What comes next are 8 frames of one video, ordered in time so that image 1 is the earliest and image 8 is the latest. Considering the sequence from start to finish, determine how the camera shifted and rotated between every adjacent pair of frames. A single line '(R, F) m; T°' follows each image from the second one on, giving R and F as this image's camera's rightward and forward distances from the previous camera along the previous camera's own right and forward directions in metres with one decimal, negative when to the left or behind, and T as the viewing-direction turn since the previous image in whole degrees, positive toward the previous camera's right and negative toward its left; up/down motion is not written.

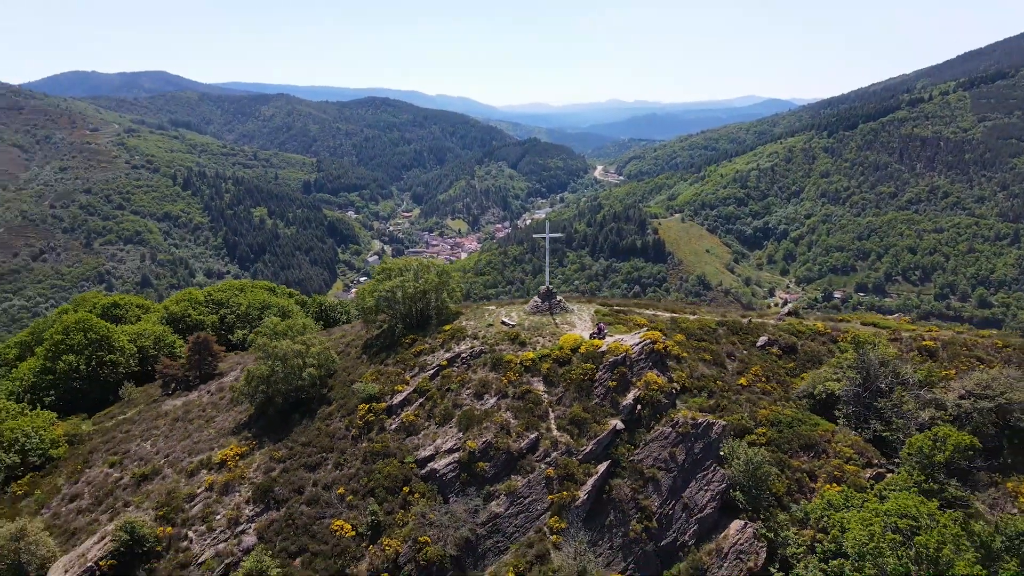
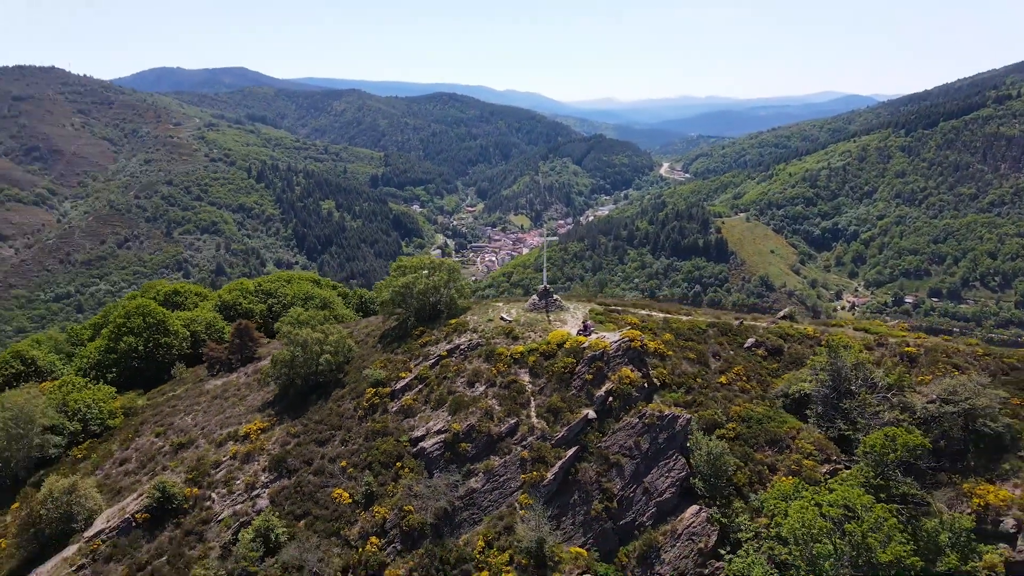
(+2.0, -1.7) m; -5°
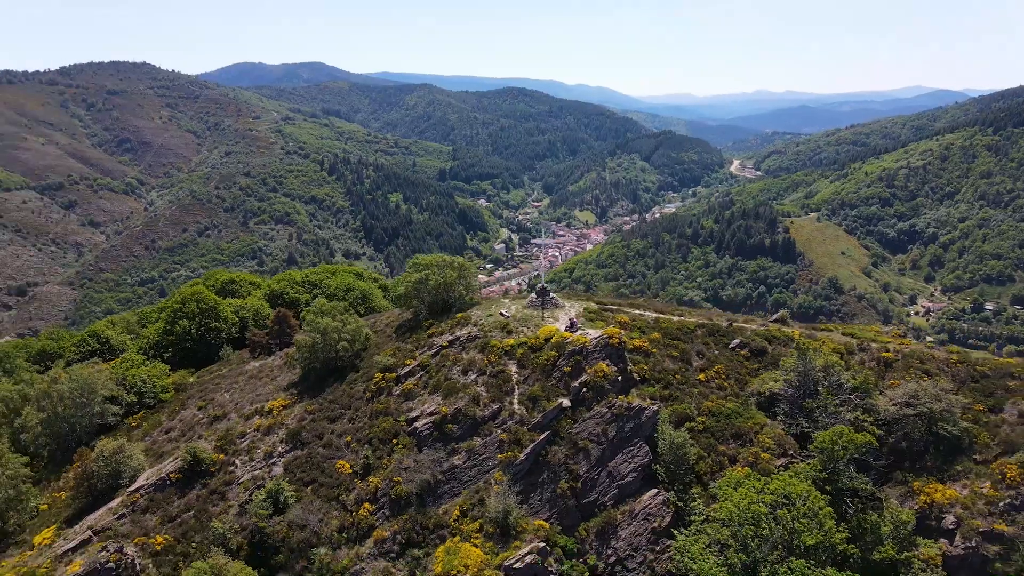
(+2.2, -1.9) m; -5°
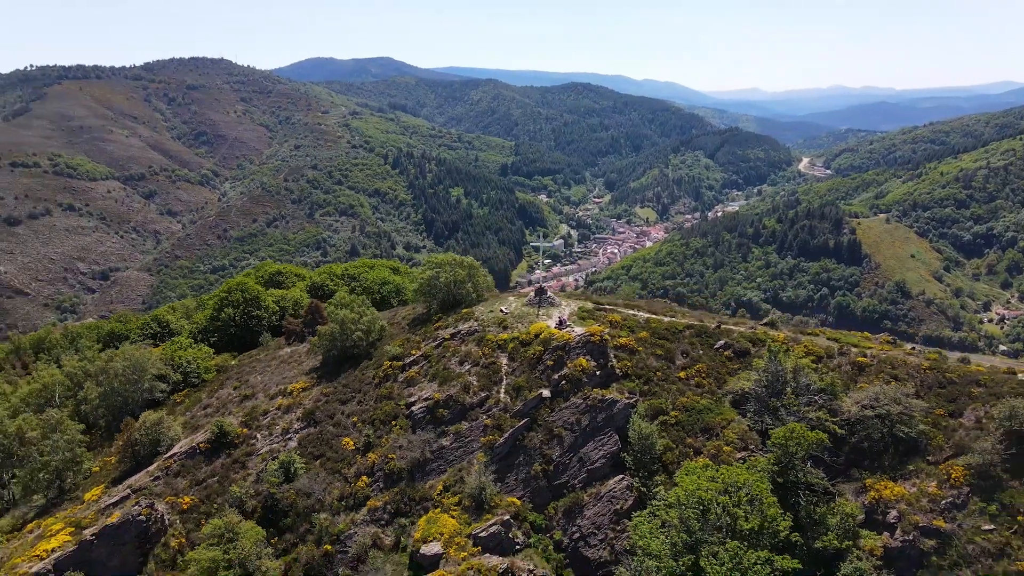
(+2.2, -1.9) m; -5°
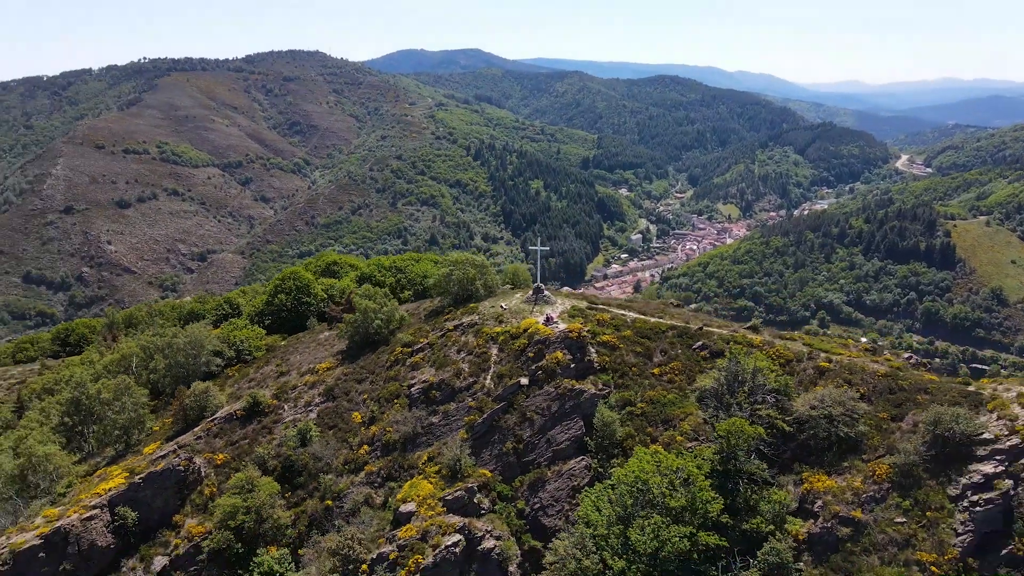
(+3.2, -2.8) m; -6°
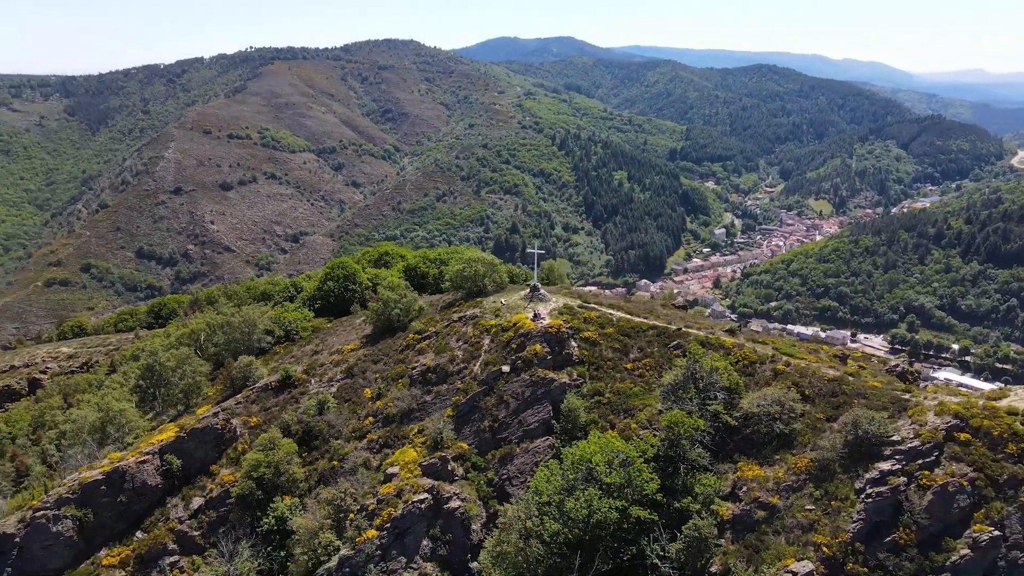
(+3.8, -3.3) m; -7°
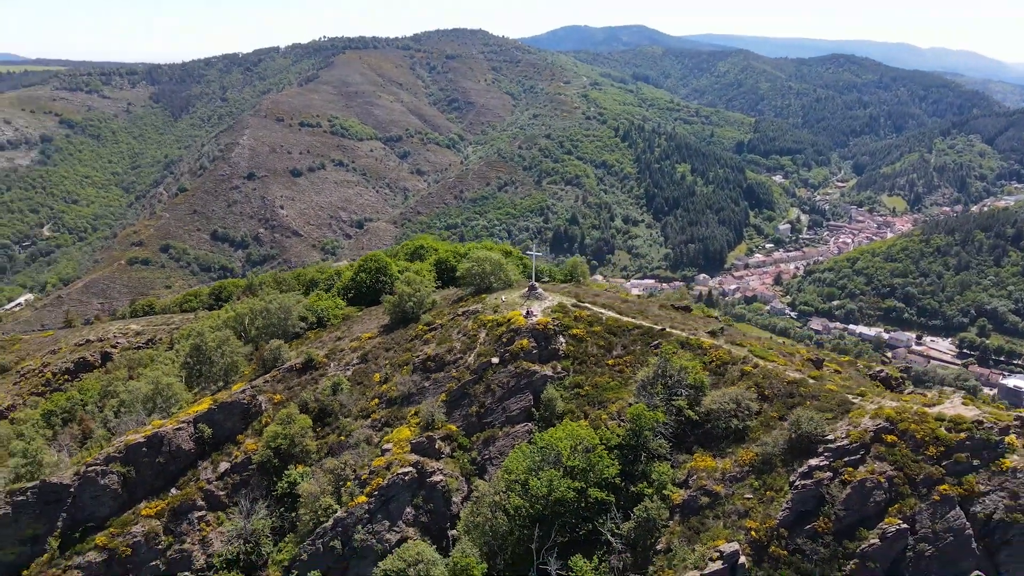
(+3.1, -2.8) m; -5°
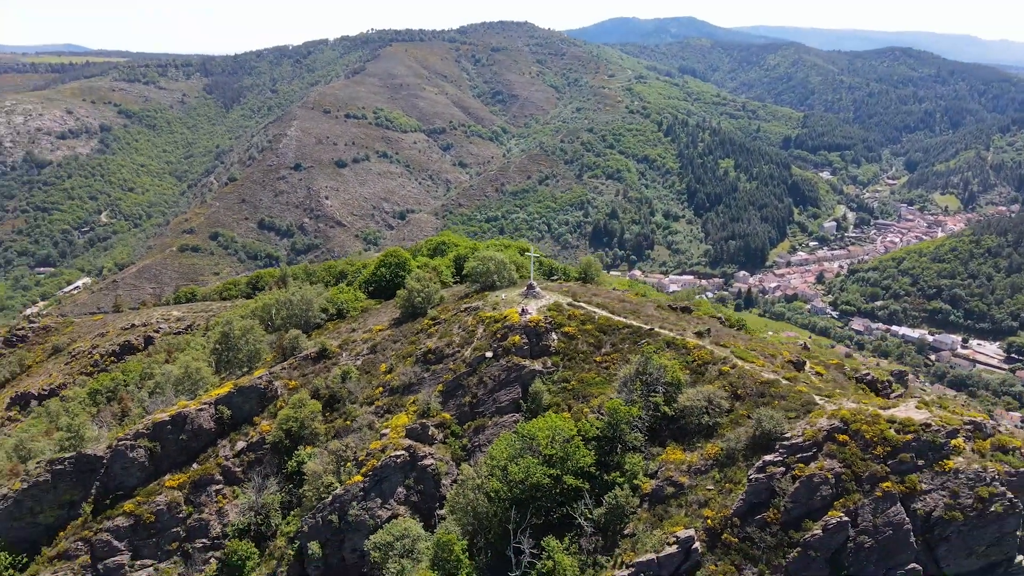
(+2.2, -2.1) m; -3°
